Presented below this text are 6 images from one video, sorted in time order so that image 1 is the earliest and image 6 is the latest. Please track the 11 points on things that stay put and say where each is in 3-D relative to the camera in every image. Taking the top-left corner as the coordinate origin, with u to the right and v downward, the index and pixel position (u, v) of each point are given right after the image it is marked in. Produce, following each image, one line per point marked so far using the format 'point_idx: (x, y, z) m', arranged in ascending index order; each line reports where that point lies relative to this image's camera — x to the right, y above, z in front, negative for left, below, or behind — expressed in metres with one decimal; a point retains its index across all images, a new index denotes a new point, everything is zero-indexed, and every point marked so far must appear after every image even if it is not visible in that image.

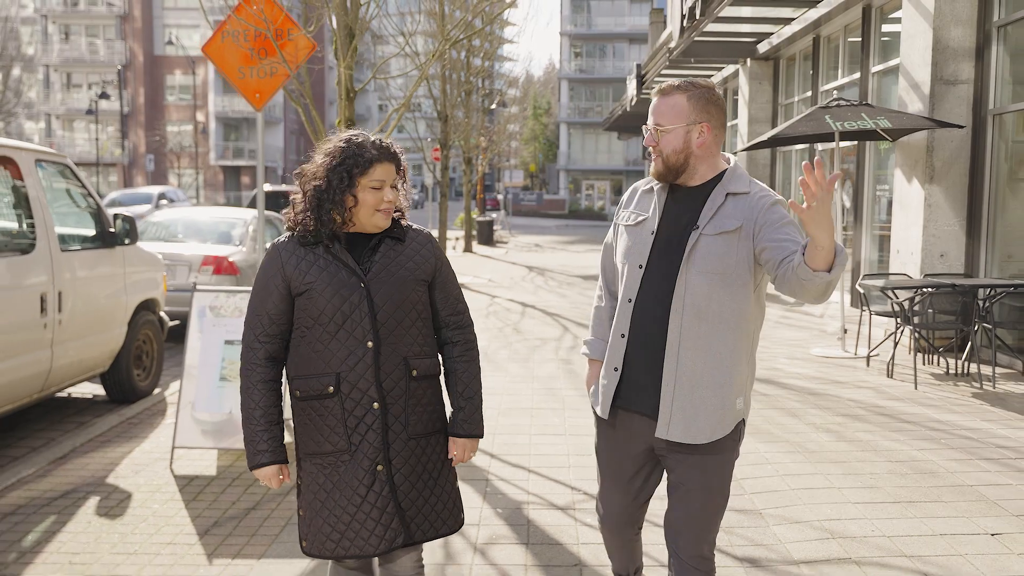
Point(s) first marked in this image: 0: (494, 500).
0: (-0.1, -1.0, +5.0) m
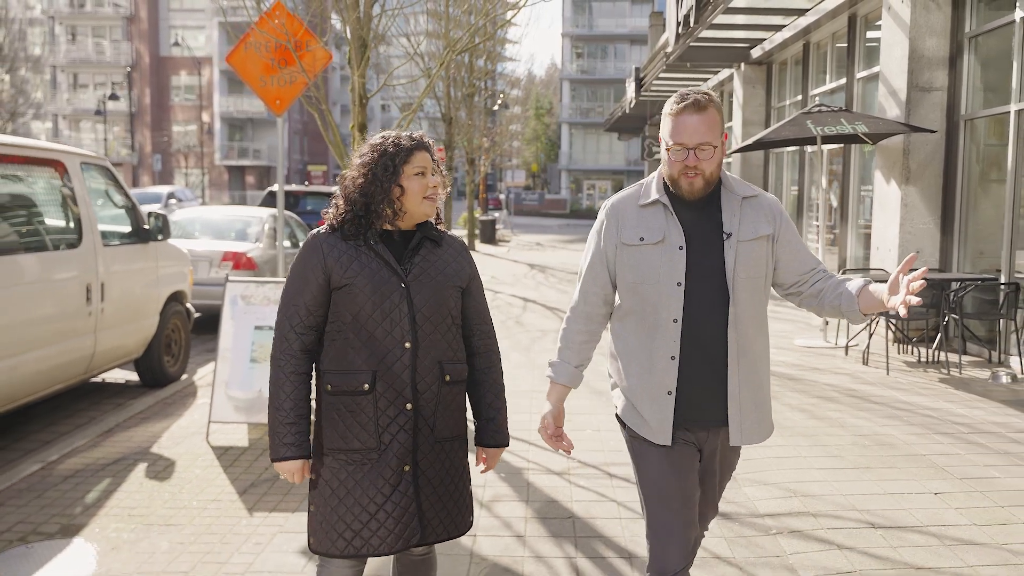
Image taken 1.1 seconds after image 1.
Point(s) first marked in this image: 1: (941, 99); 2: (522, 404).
0: (-0.1, -0.9, +5.6) m
1: (+3.9, +1.7, +9.8) m
2: (+0.1, -0.8, +7.2) m
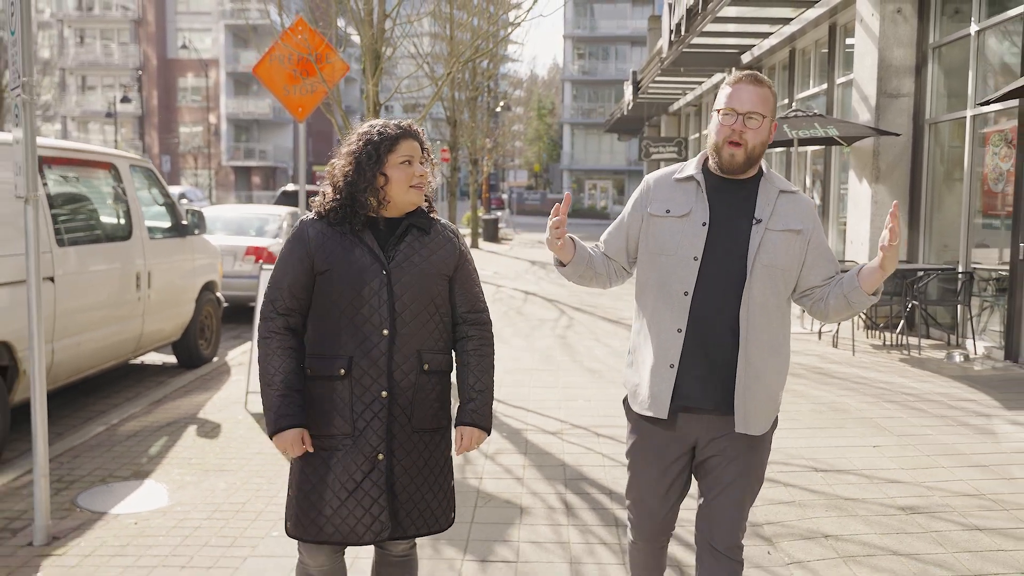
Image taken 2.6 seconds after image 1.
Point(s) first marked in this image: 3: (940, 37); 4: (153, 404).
0: (-0.1, -0.8, +6.5) m
1: (+3.9, +1.8, +10.7) m
2: (+0.1, -0.7, +8.1) m
3: (+4.1, +2.4, +10.3) m
4: (-2.4, -0.8, +7.1) m
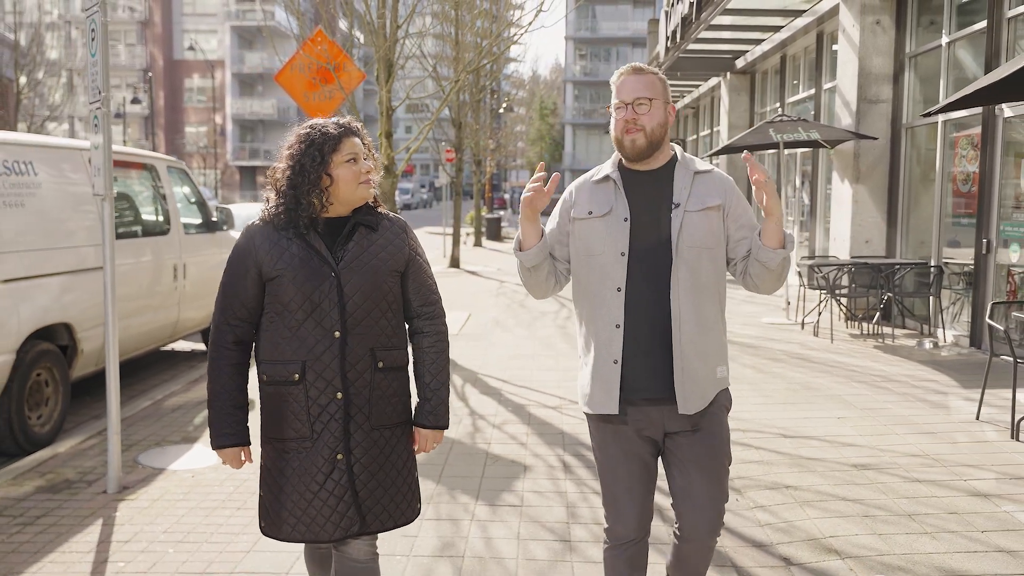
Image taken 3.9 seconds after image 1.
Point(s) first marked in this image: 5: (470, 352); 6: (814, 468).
0: (0.0, -0.8, +7.2) m
1: (+4.0, +1.9, +11.4) m
2: (+0.1, -0.6, +8.8) m
3: (+4.1, +2.5, +11.0) m
4: (-2.3, -0.7, +7.8) m
5: (-0.4, -0.6, +9.5) m
6: (+1.5, -0.9, +5.4) m
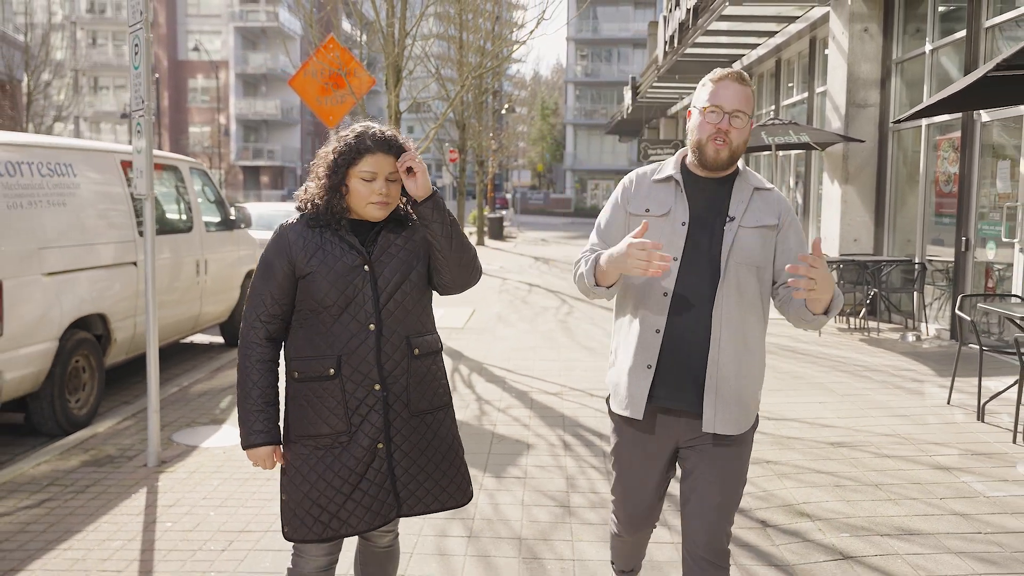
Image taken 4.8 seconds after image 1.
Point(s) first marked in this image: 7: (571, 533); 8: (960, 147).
0: (0.0, -0.7, +7.7) m
1: (+4.0, +1.9, +11.9) m
2: (+0.1, -0.6, +9.3) m
3: (+4.2, +2.5, +11.5) m
4: (-2.3, -0.6, +8.3) m
5: (-0.3, -0.5, +10.0) m
6: (+1.5, -0.9, +5.9) m
7: (+0.2, -1.0, +4.5) m
8: (+4.1, +1.3, +9.8) m
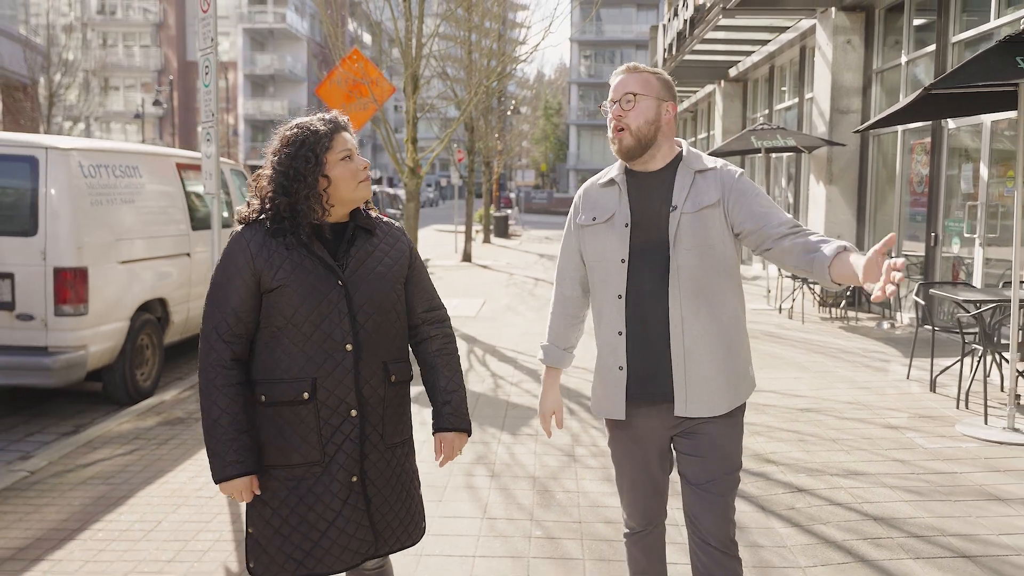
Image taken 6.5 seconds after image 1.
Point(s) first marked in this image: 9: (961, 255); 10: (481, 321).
0: (+0.1, -0.6, +8.6) m
1: (+4.1, +2.0, +12.8) m
2: (+0.2, -0.5, +10.2) m
3: (+4.3, +2.6, +12.5) m
4: (-2.2, -0.6, +9.2) m
5: (-0.3, -0.4, +10.9) m
6: (+1.6, -0.8, +6.8) m
7: (+0.3, -0.9, +5.5) m
8: (+4.2, +1.4, +10.8) m
9: (+4.2, +0.3, +10.1) m
10: (-0.4, -0.4, +11.8) m
